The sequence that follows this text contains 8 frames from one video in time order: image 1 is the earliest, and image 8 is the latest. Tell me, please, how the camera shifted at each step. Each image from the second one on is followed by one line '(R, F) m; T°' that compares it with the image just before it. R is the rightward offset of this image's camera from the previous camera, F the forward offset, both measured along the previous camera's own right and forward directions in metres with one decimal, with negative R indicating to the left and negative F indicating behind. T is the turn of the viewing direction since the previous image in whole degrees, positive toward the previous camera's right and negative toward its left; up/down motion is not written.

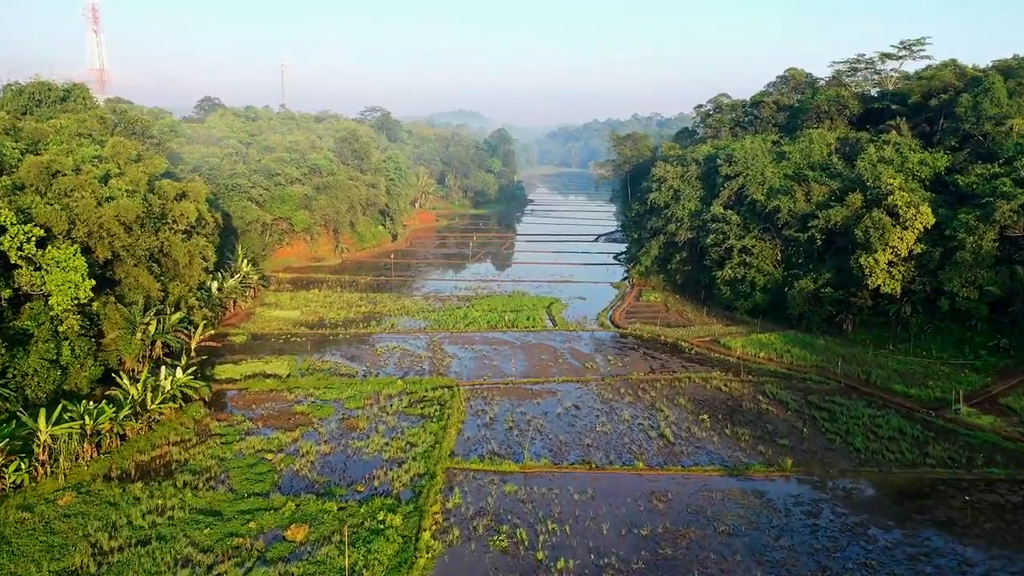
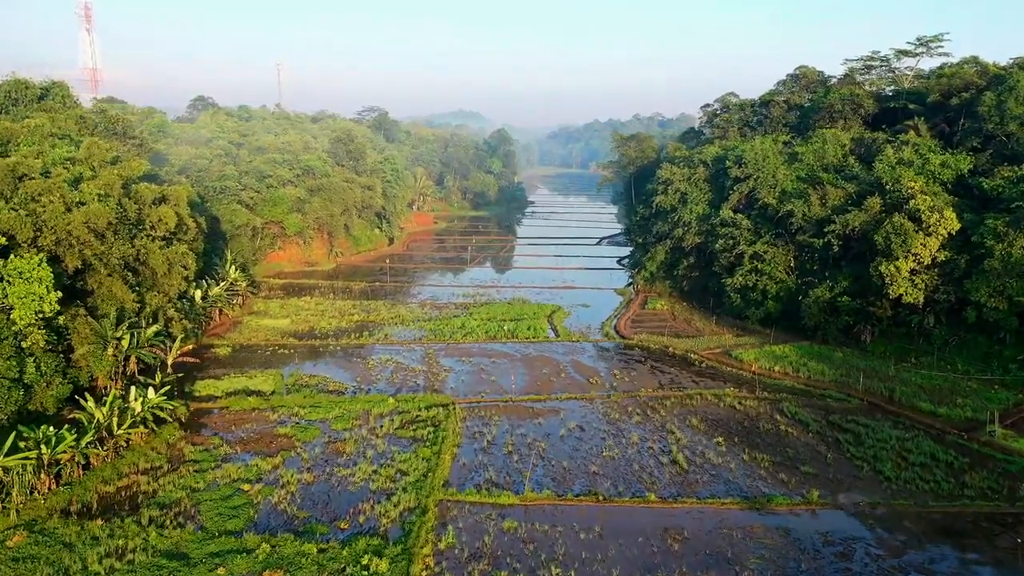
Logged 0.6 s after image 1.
(0.0, +1.4) m; 0°
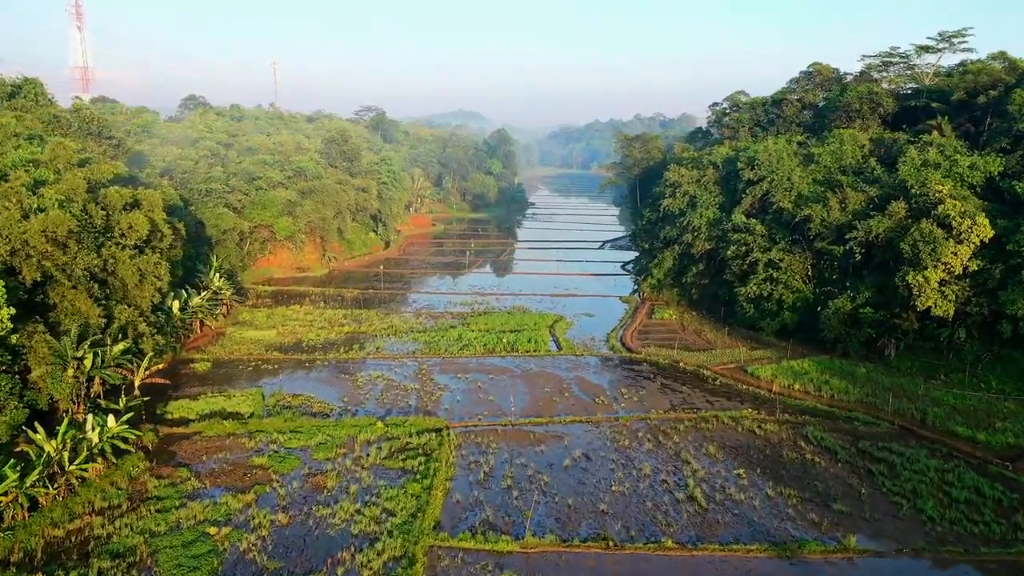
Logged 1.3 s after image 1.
(0.0, +1.7) m; 0°
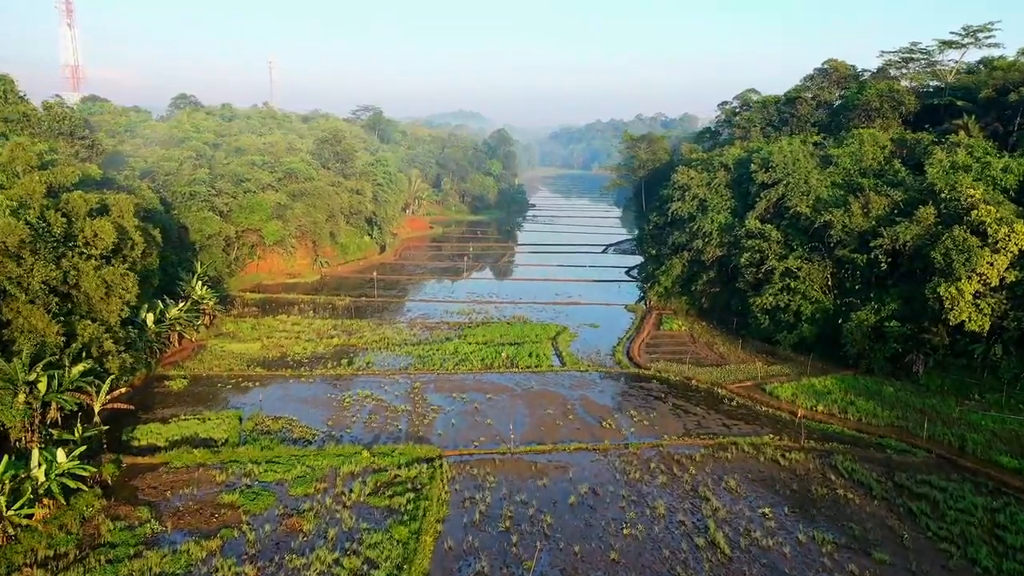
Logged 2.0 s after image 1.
(0.0, +1.7) m; 0°
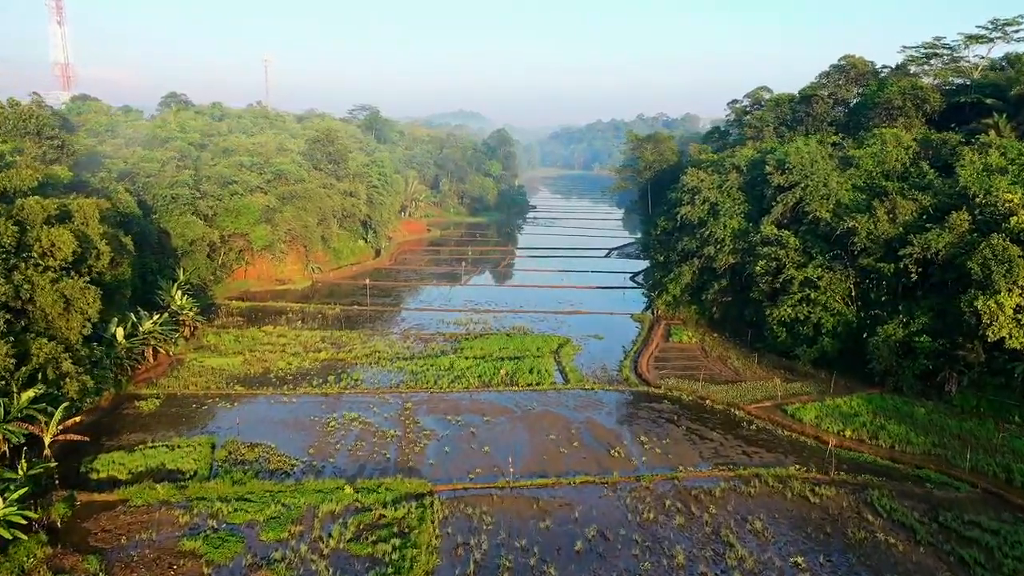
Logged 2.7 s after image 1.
(0.0, +1.7) m; 0°
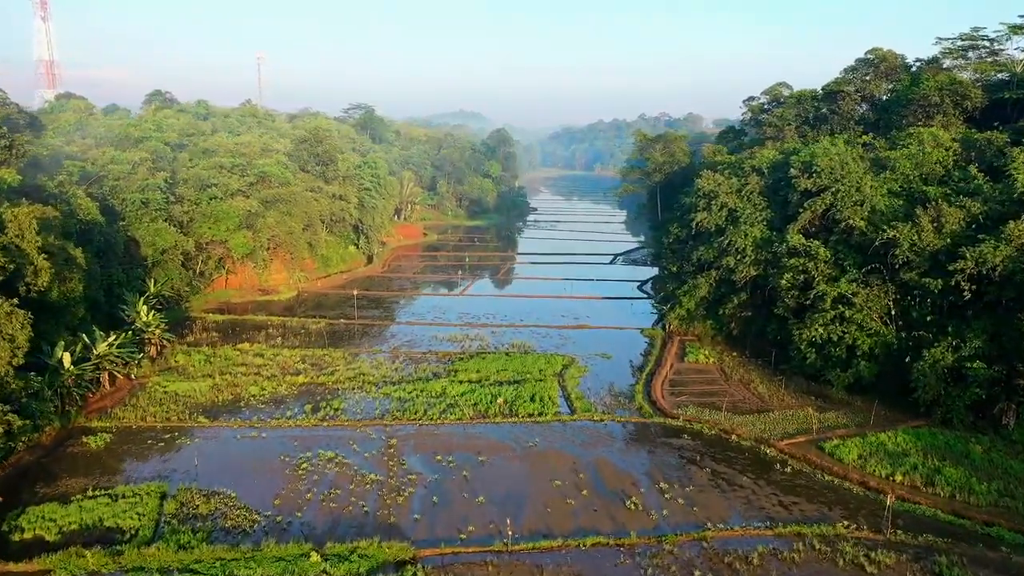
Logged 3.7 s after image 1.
(0.0, +2.4) m; 0°
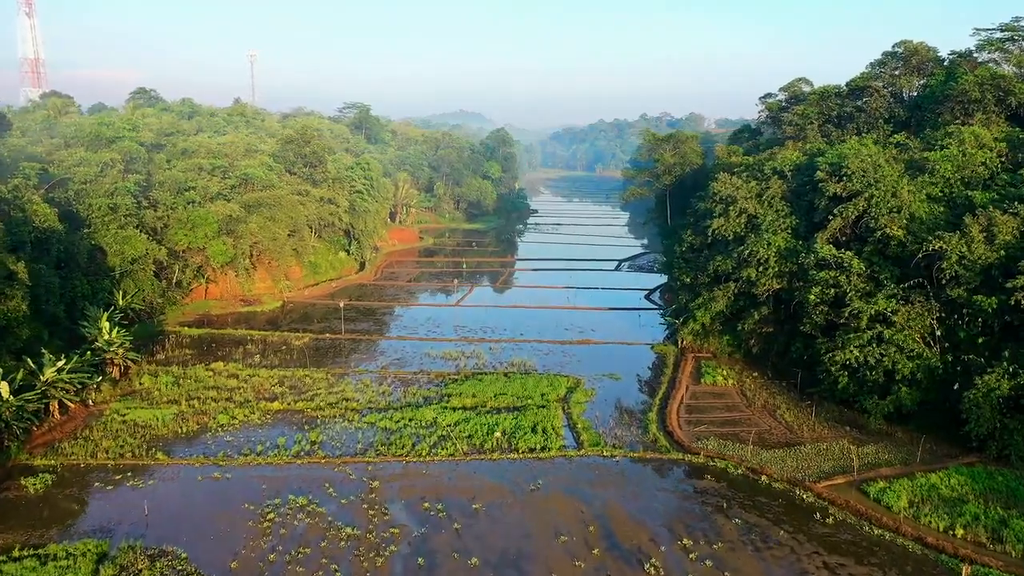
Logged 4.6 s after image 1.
(0.0, +2.2) m; 0°
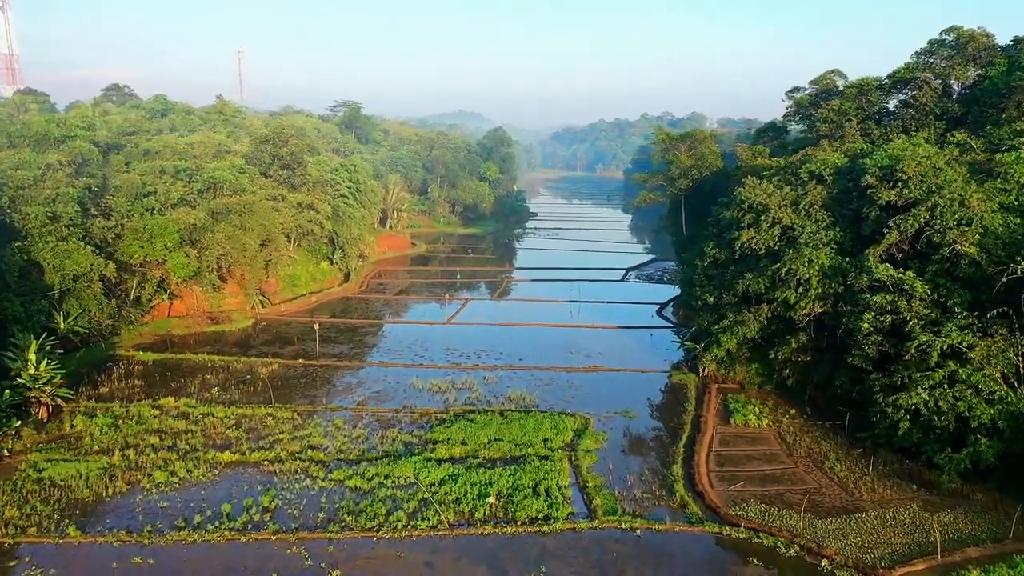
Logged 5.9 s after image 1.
(0.0, +3.2) m; 0°
